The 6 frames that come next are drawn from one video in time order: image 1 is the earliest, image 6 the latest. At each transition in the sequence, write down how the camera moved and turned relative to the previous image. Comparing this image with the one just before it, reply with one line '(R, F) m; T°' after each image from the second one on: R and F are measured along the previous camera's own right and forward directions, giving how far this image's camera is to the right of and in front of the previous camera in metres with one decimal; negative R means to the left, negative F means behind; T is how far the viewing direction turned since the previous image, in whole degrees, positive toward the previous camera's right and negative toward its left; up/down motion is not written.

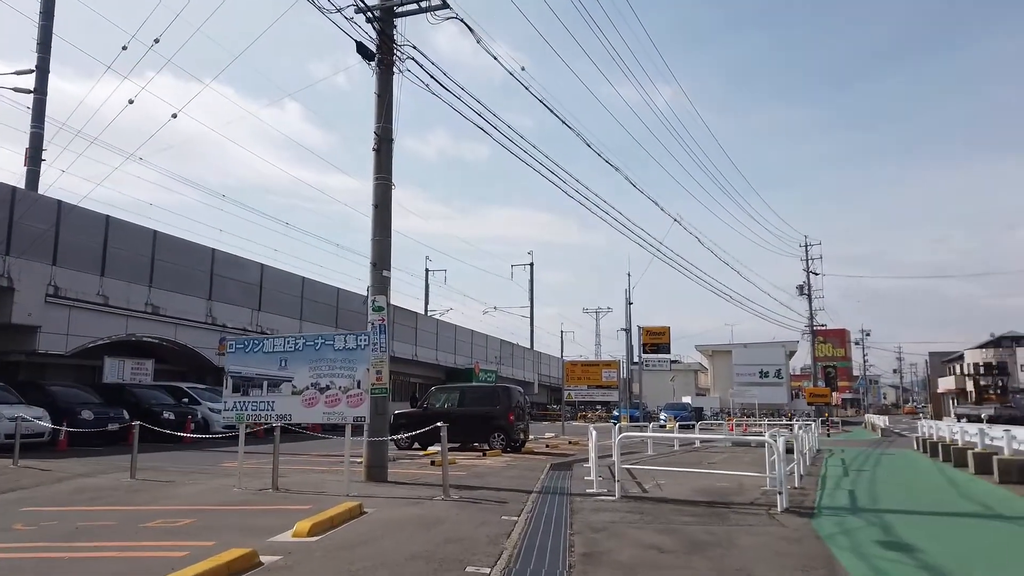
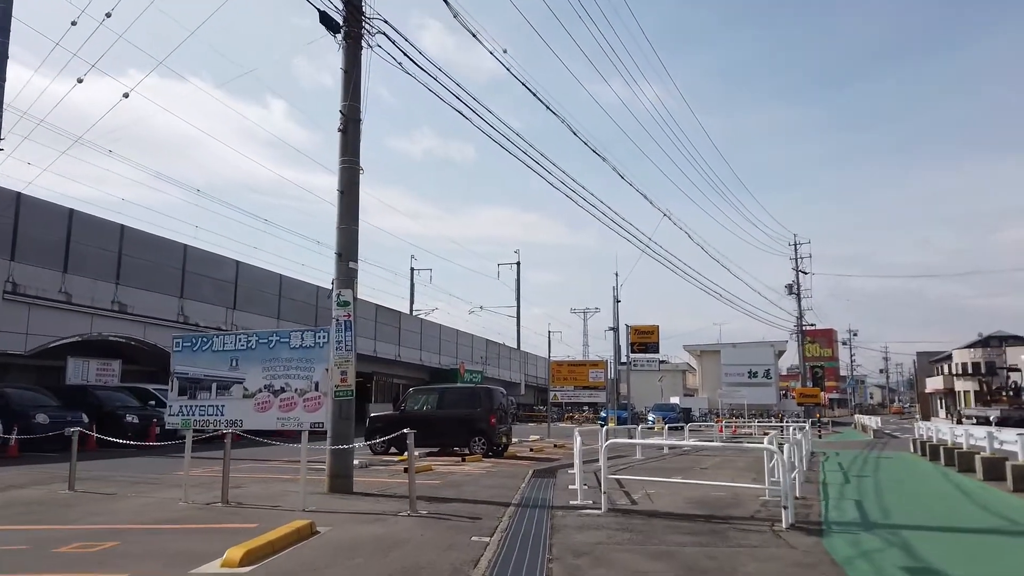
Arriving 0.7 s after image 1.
(+0.2, +1.0) m; +1°
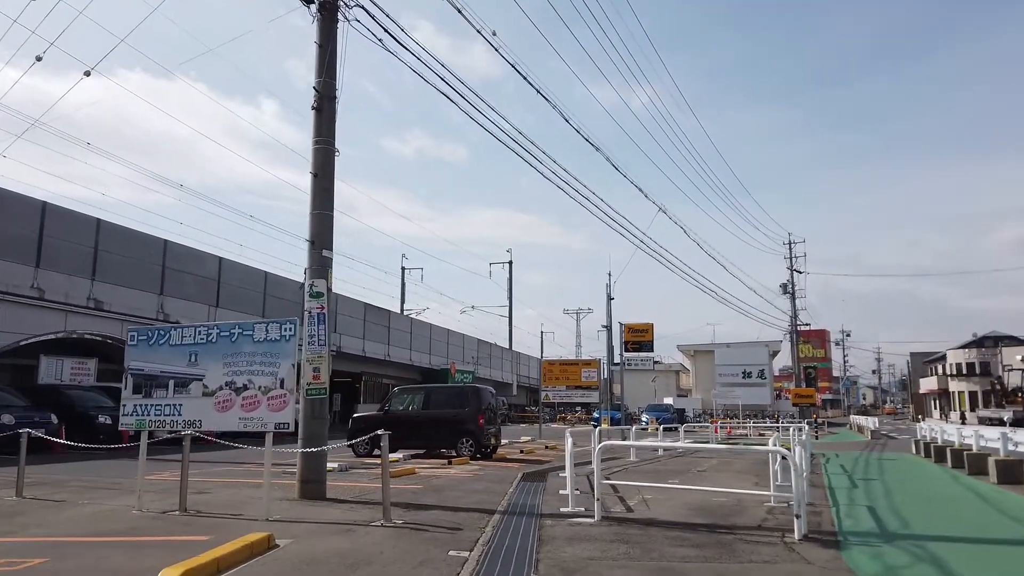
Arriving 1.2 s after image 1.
(+0.1, +0.8) m; +1°
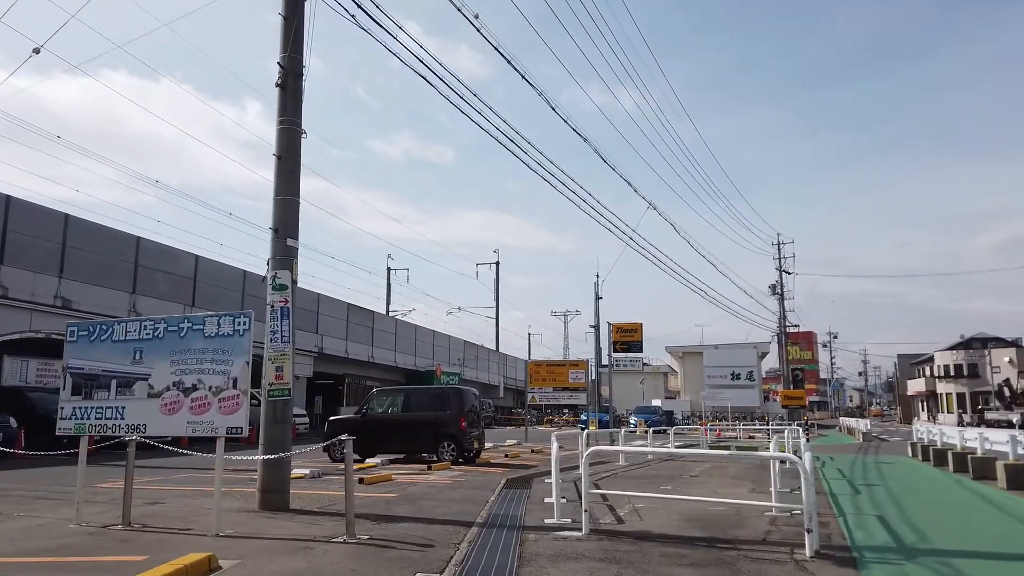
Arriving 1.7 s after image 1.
(+0.1, +0.8) m; +1°
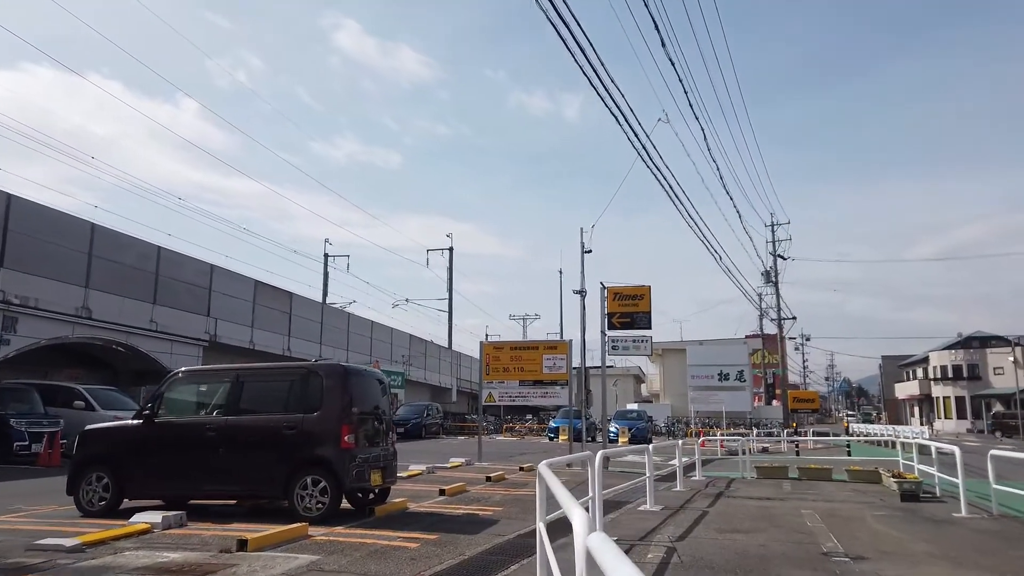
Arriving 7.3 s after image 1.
(+0.3, +8.7) m; +3°
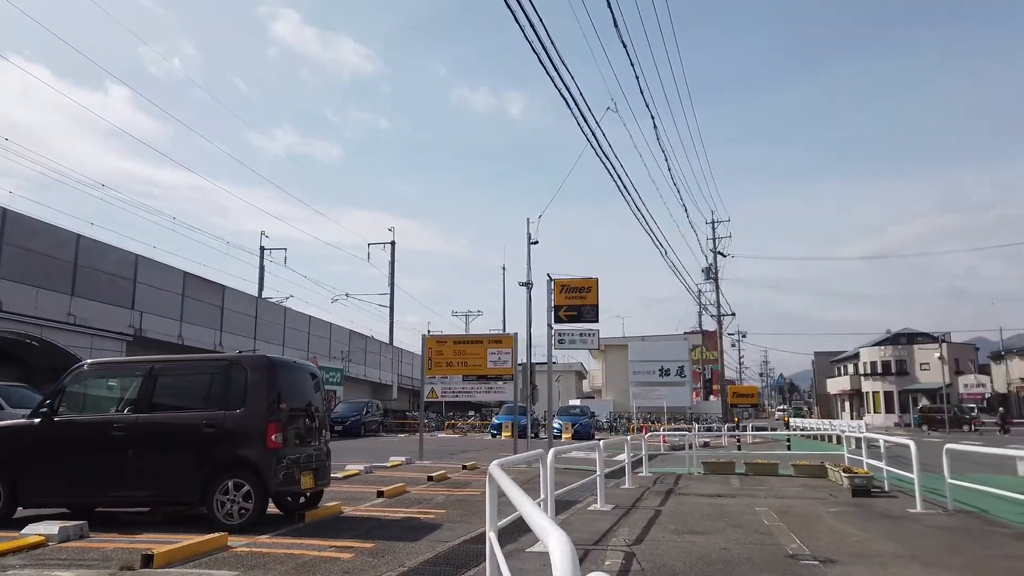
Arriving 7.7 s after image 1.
(0.0, +0.6) m; +4°
